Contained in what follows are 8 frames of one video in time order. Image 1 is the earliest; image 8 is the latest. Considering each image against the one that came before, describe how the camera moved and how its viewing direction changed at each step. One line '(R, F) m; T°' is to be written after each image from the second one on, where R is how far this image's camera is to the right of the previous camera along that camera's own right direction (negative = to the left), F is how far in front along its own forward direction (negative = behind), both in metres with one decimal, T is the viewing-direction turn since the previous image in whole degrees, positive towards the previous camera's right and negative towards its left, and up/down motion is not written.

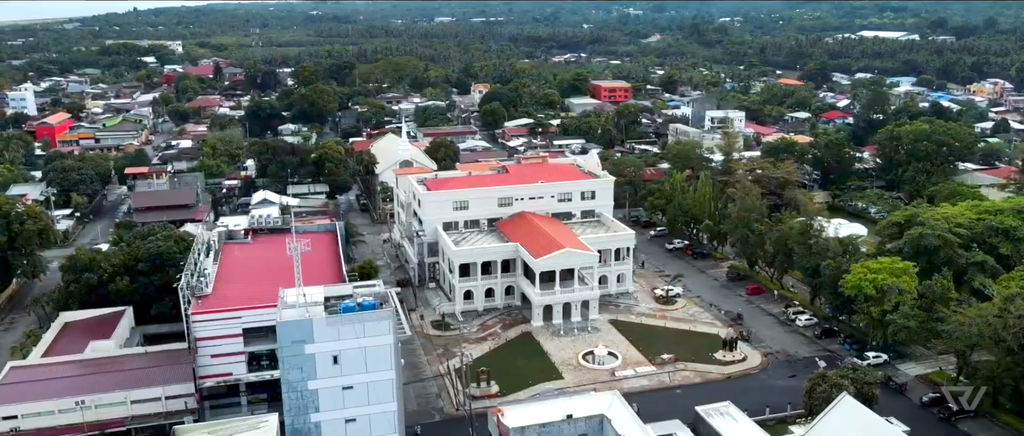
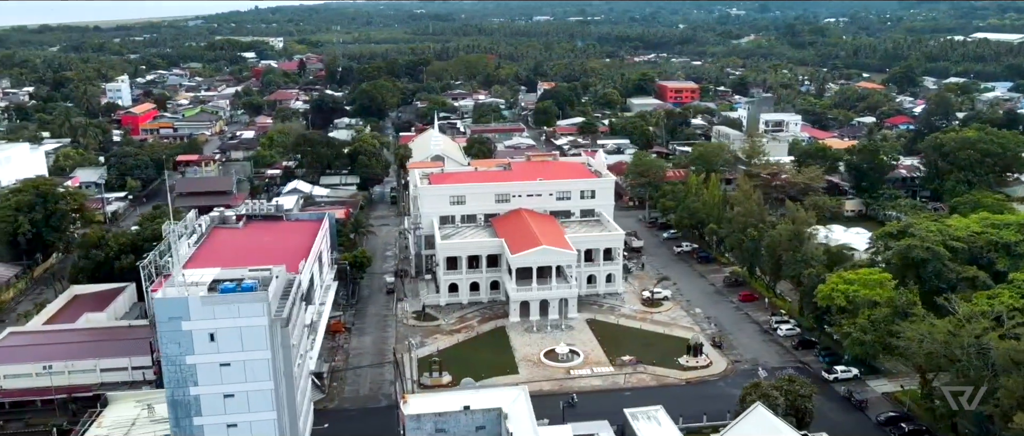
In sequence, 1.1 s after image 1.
(+5.7, 0.0) m; -7°
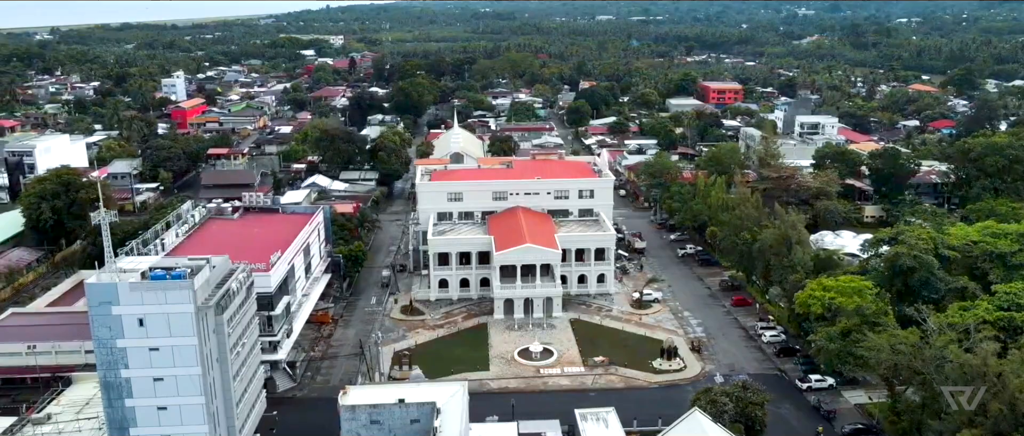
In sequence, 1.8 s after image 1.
(+3.7, +0.1) m; -5°
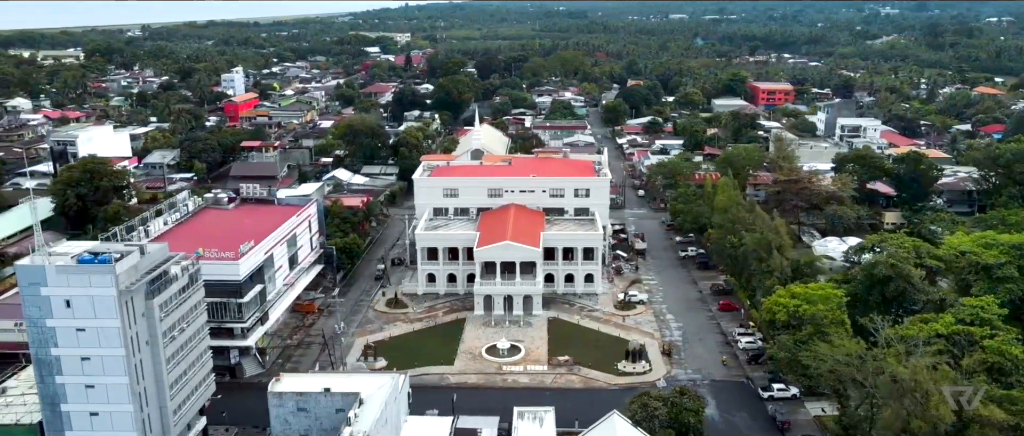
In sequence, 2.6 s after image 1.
(+4.3, +0.2) m; -5°
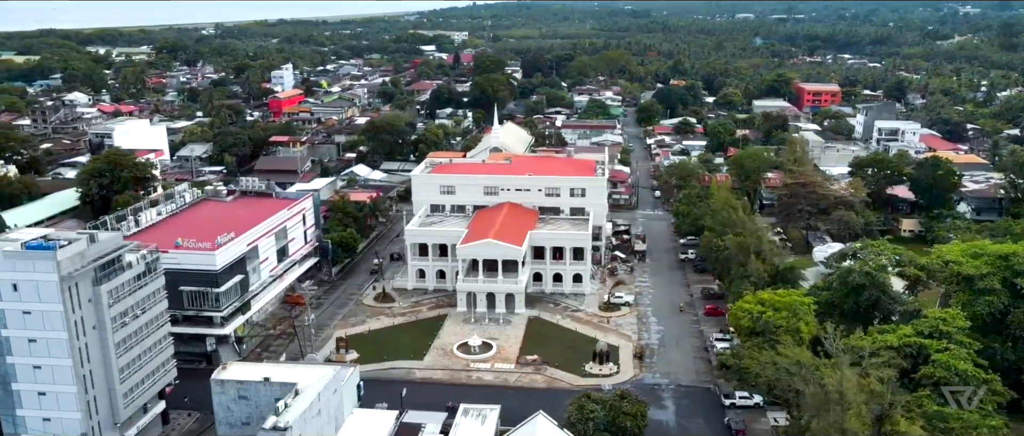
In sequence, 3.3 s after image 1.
(+3.8, +0.2) m; -5°
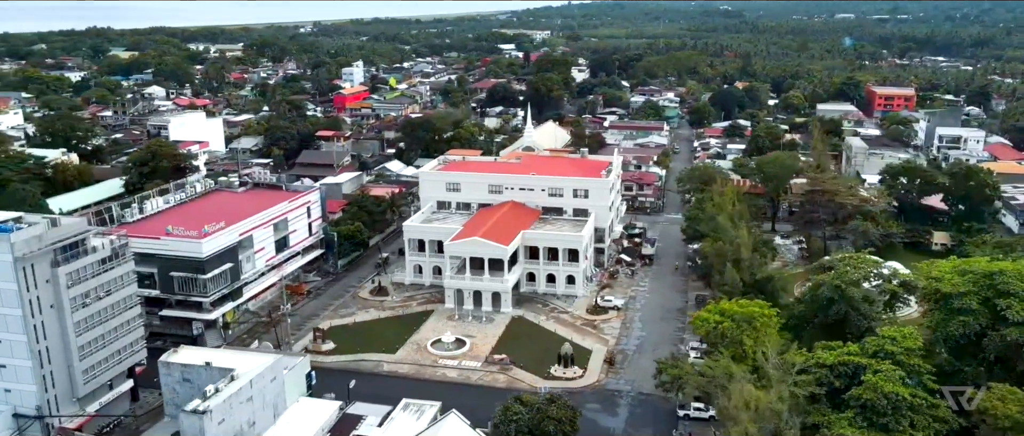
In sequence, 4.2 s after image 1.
(+4.8, +0.4) m; -6°
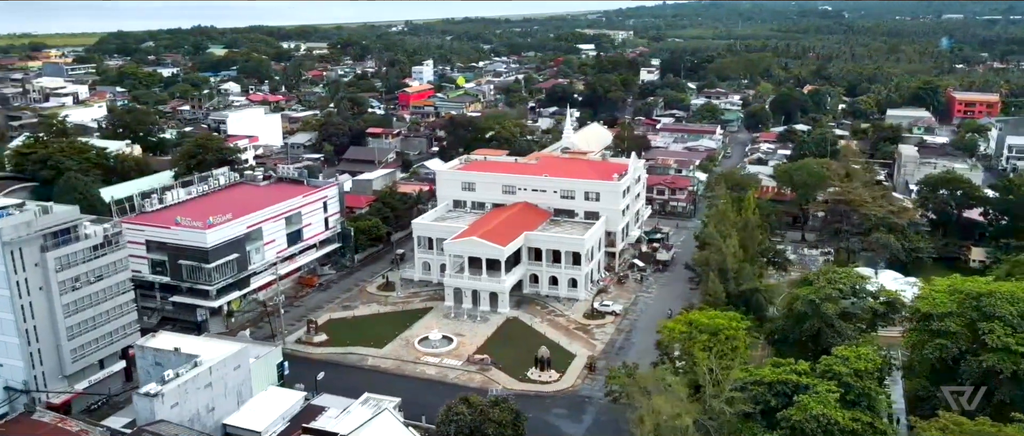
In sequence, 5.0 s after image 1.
(+4.2, +0.2) m; -6°
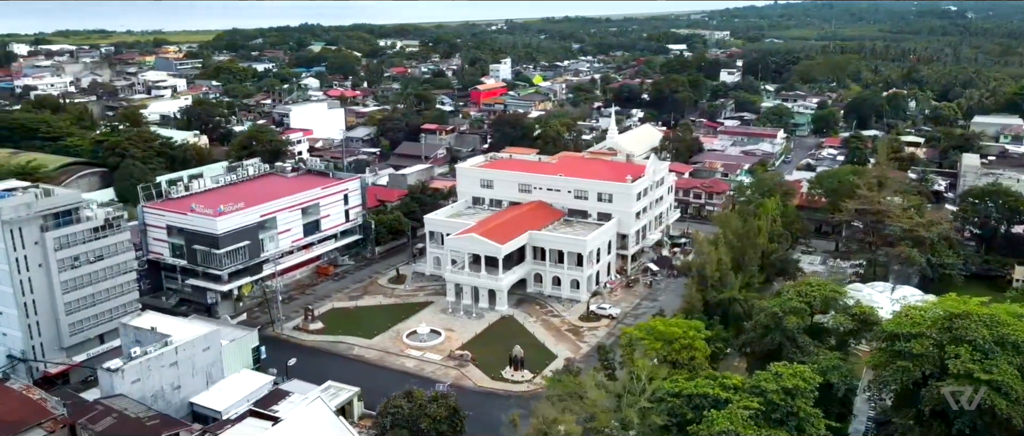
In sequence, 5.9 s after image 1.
(+4.6, +0.3) m; -7°
